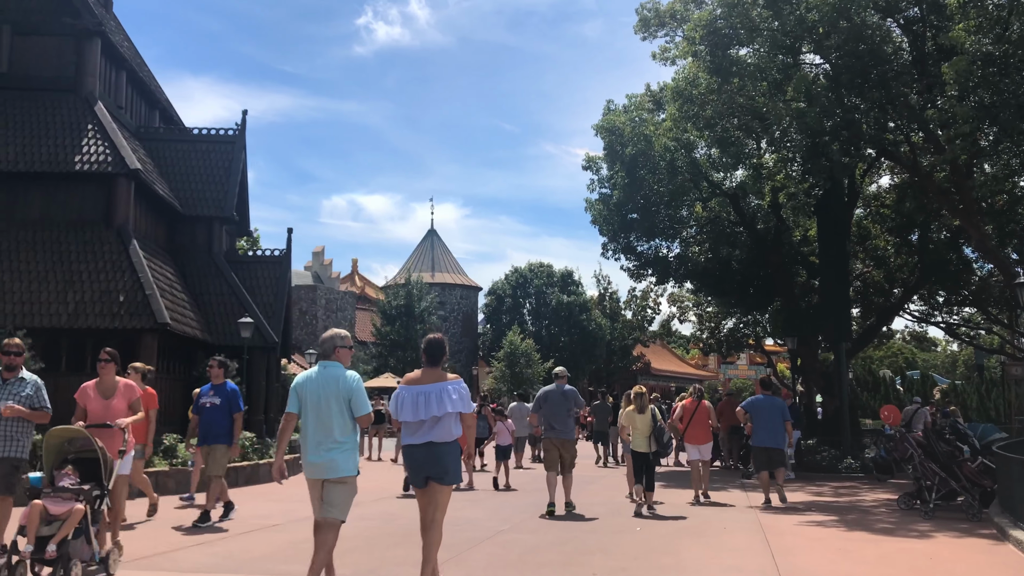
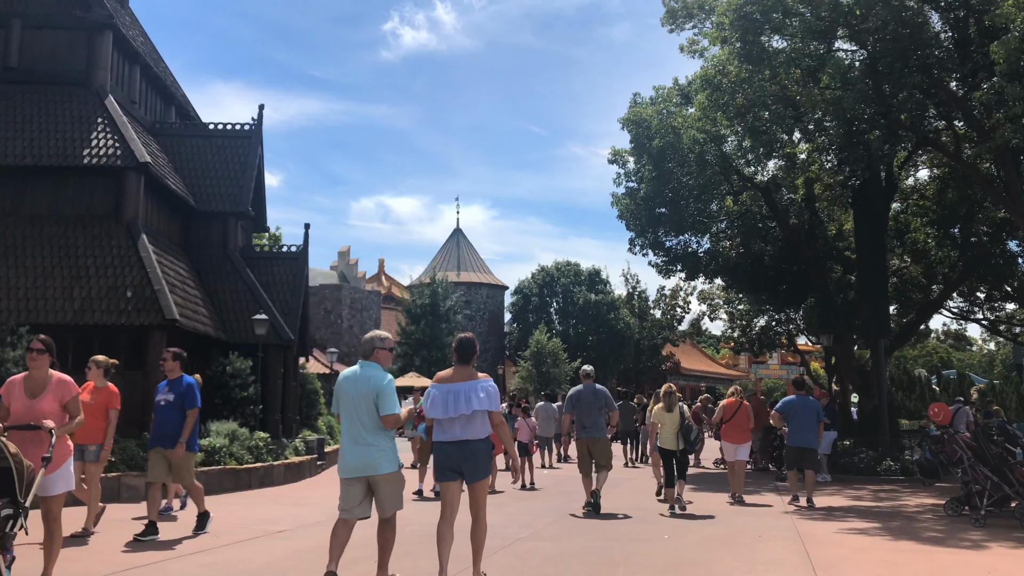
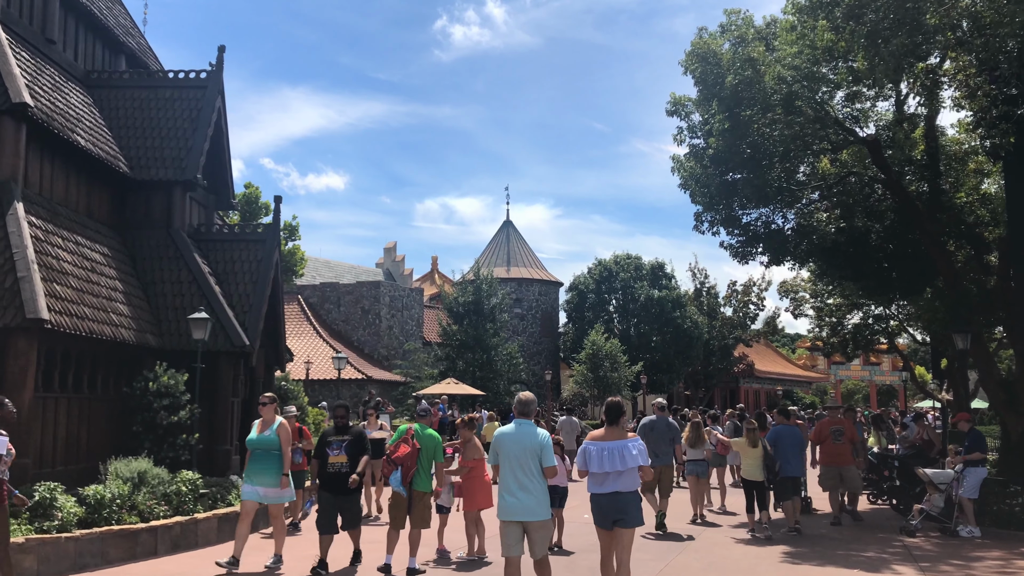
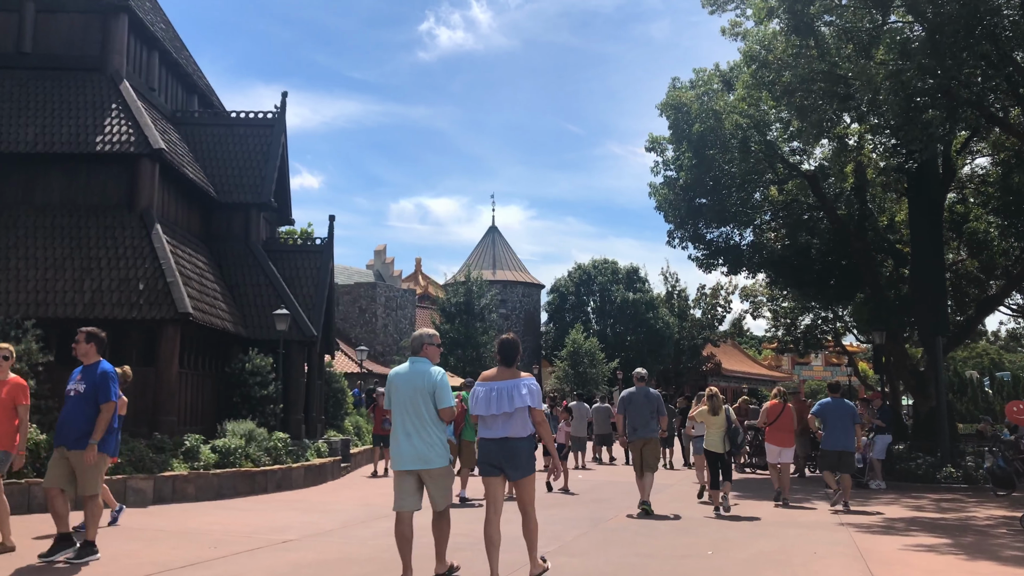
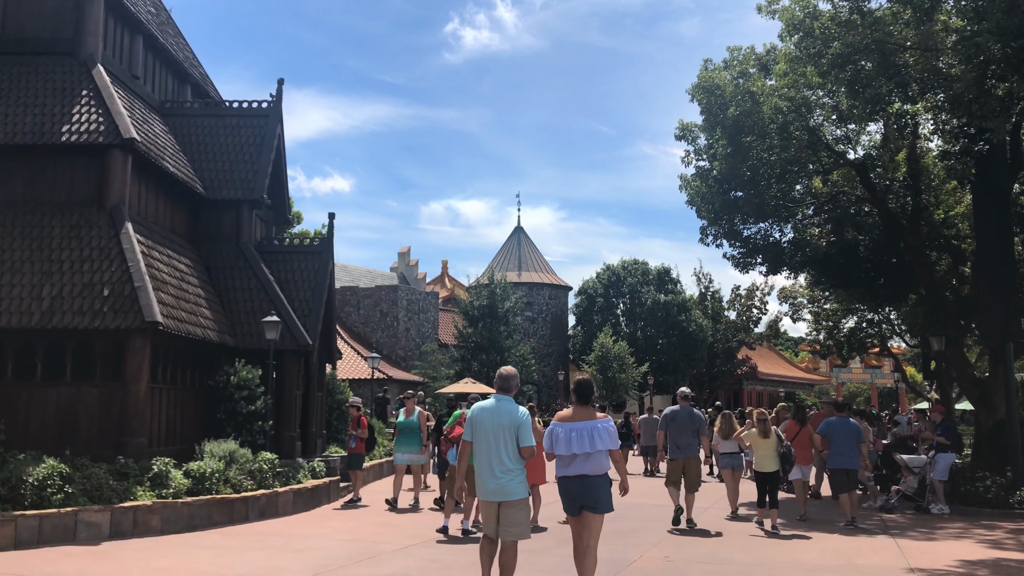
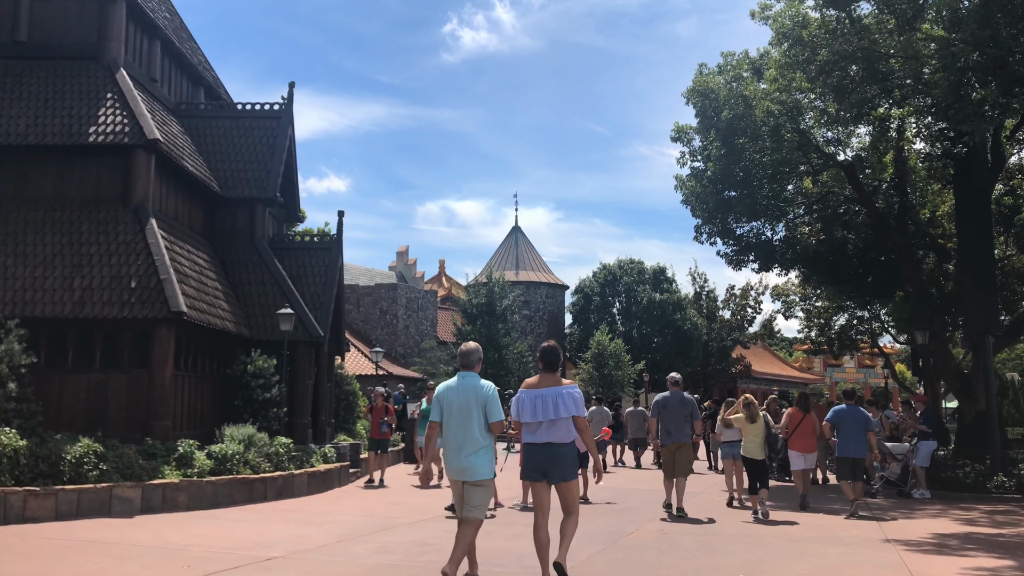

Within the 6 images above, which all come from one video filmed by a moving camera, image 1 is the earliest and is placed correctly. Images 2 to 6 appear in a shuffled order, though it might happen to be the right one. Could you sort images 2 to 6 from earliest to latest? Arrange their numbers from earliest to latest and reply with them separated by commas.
2, 4, 6, 5, 3
